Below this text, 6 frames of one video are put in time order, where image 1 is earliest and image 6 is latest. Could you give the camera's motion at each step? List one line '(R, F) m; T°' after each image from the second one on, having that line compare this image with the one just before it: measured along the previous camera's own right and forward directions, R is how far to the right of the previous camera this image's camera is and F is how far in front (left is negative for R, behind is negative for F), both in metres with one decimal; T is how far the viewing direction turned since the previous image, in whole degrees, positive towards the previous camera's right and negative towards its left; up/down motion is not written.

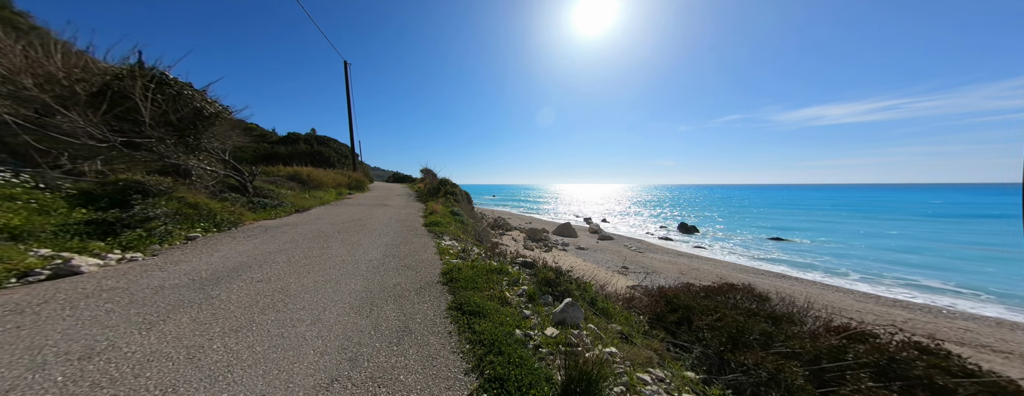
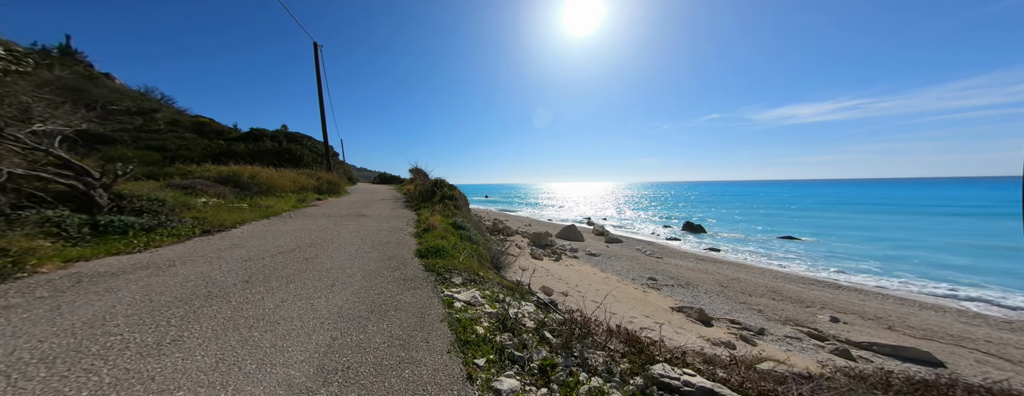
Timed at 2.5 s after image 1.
(-1.1, +3.0) m; +2°
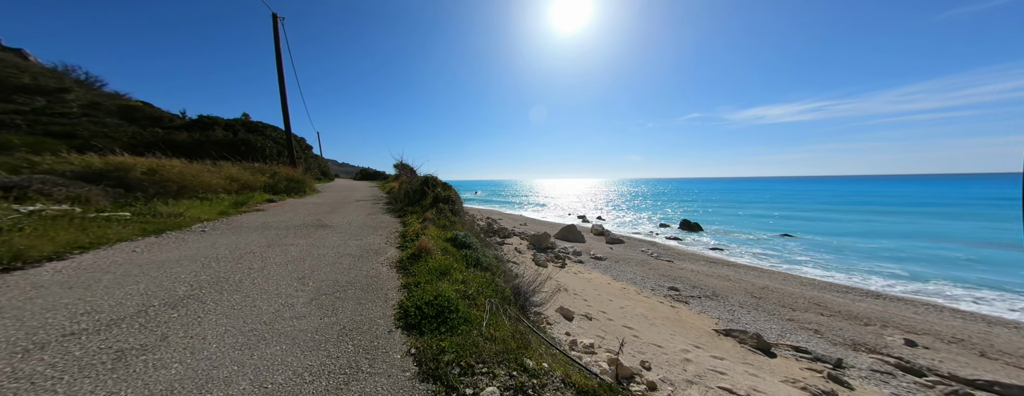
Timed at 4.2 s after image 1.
(-0.8, +2.3) m; +3°
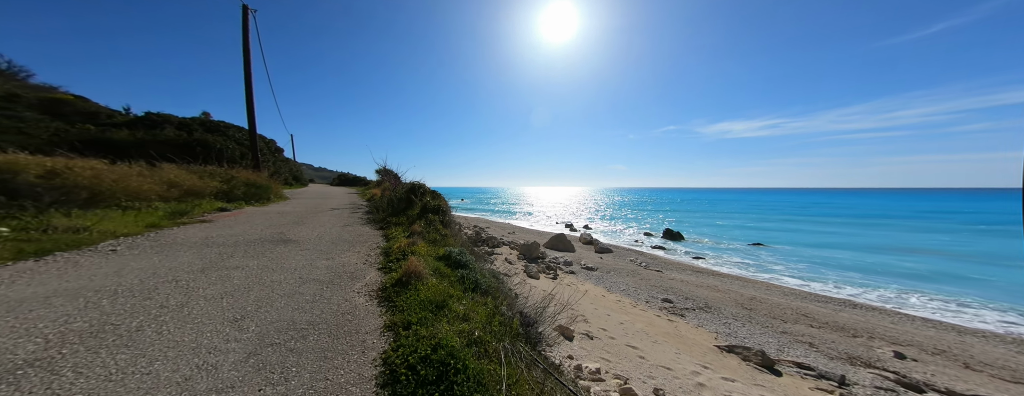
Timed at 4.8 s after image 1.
(-0.4, +0.7) m; +4°
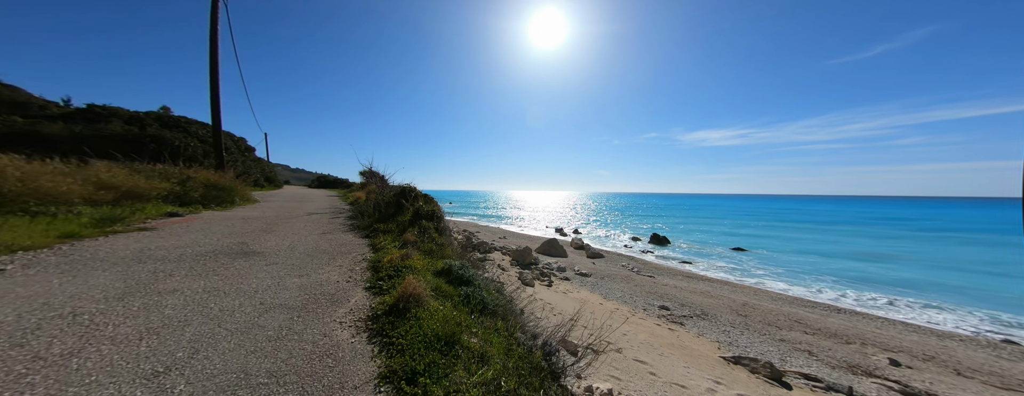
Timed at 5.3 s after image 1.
(-0.4, +0.6) m; +3°
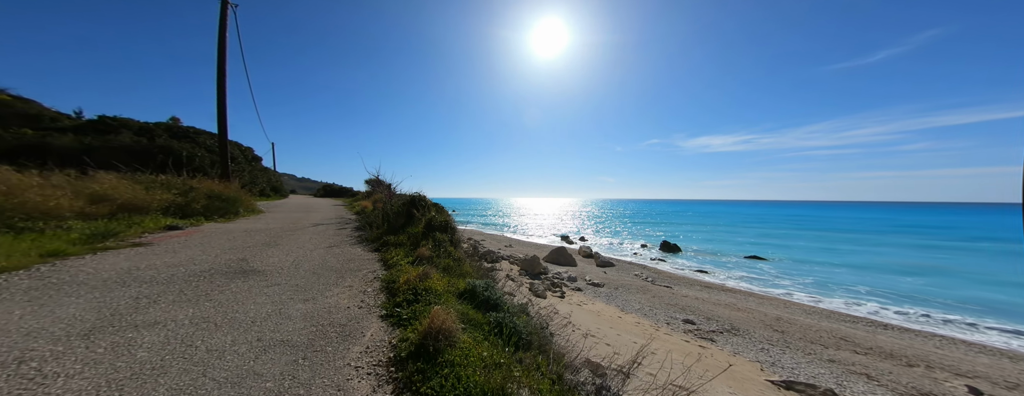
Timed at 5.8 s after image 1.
(-0.5, +0.6) m; -1°
